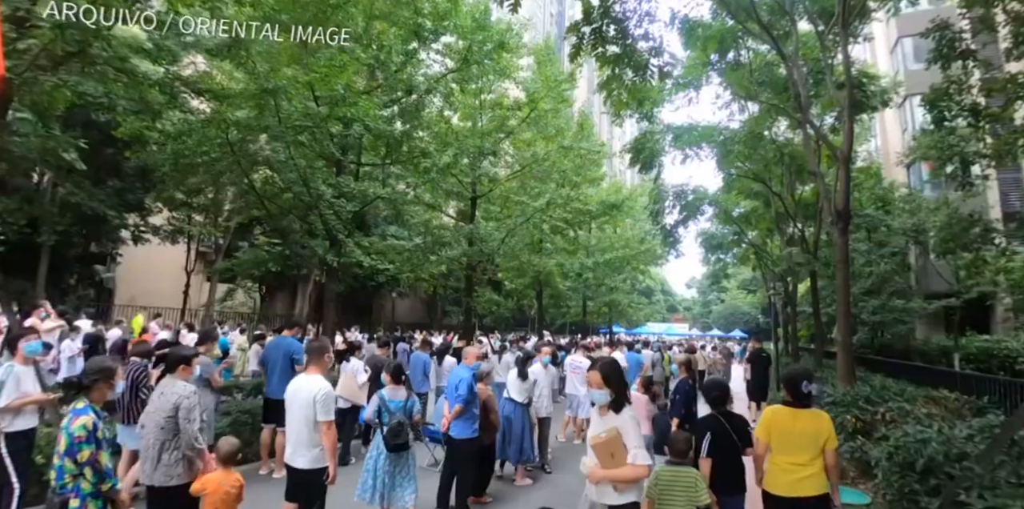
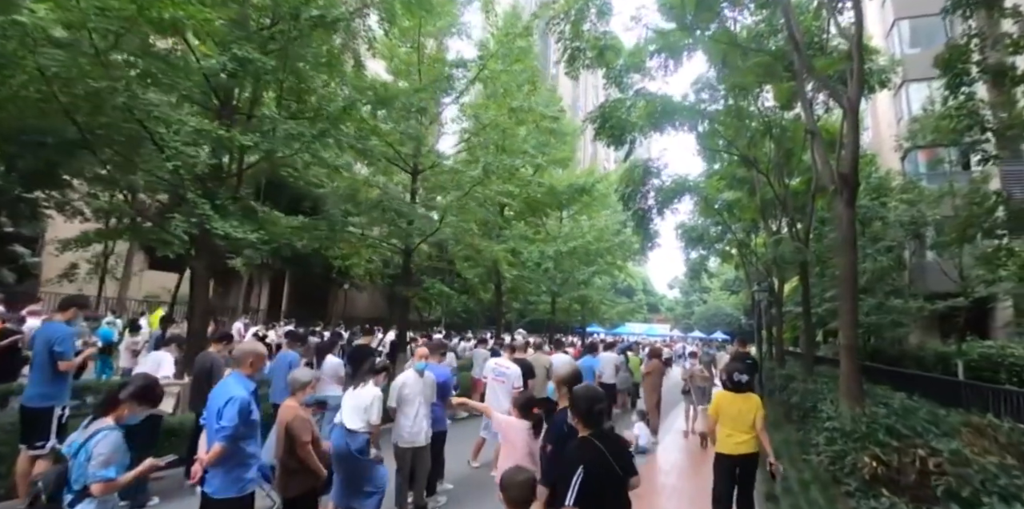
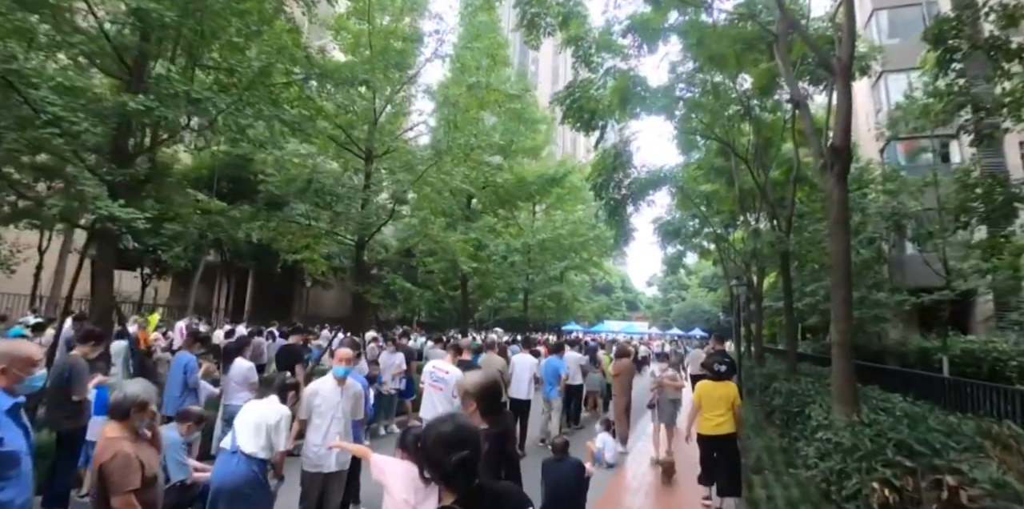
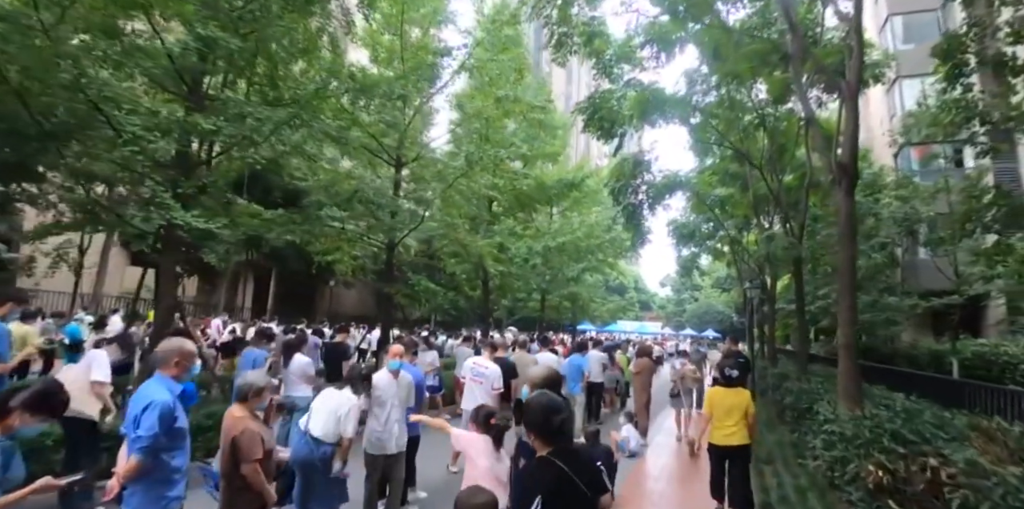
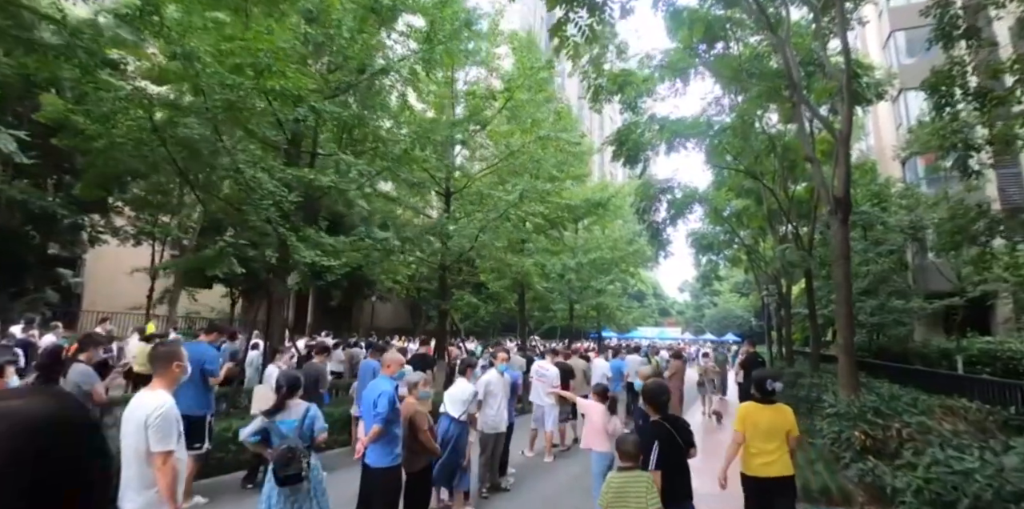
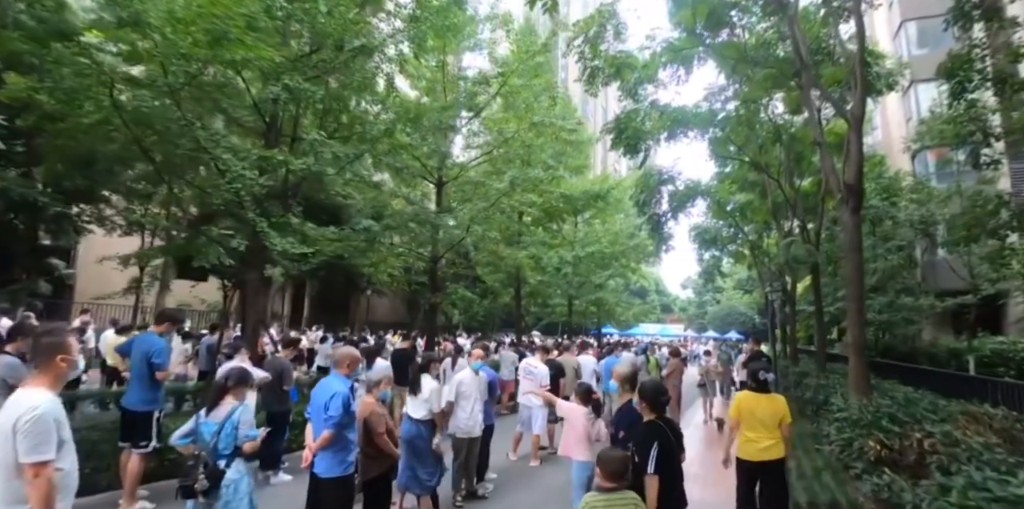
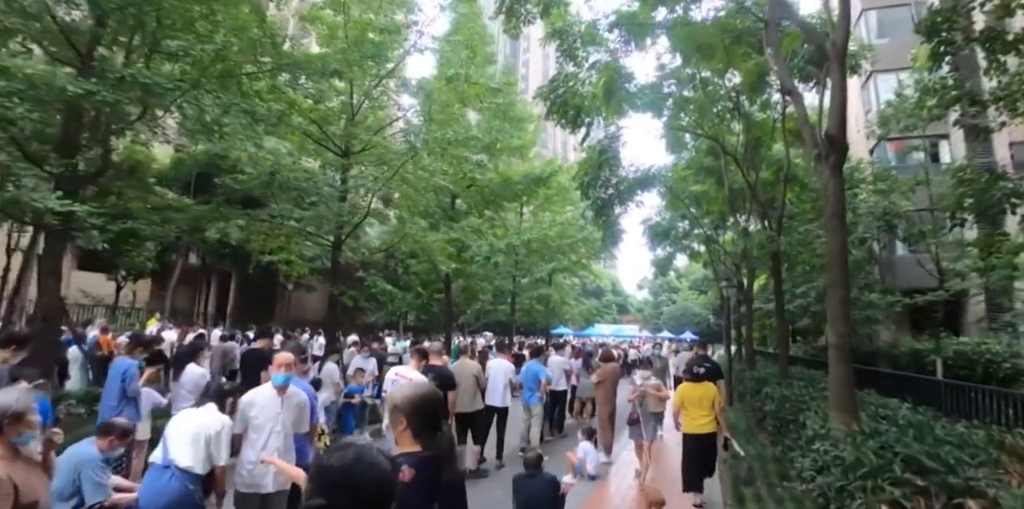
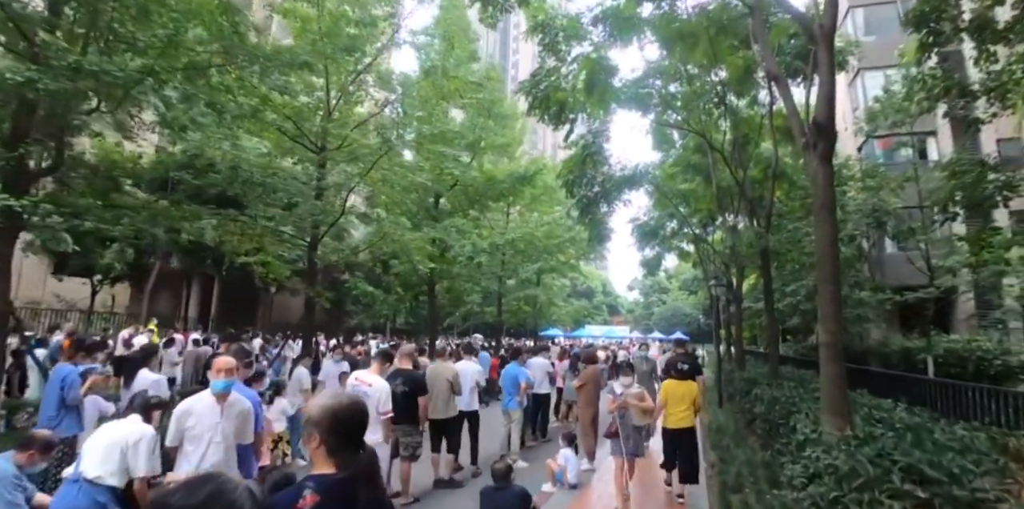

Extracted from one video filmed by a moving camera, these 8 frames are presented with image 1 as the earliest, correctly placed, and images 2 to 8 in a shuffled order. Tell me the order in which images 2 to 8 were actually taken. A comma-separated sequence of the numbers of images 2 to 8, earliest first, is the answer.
5, 6, 2, 4, 3, 7, 8
